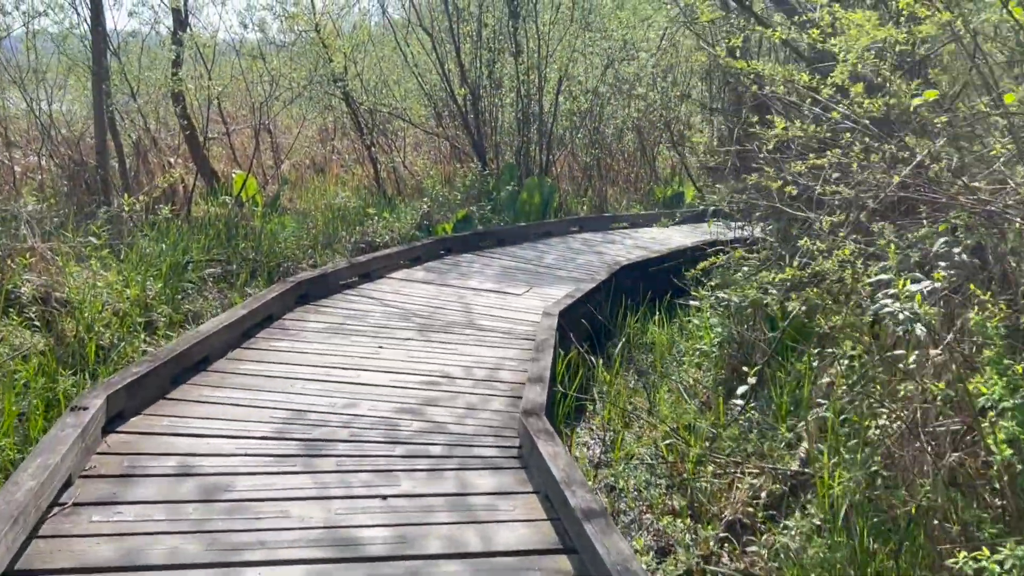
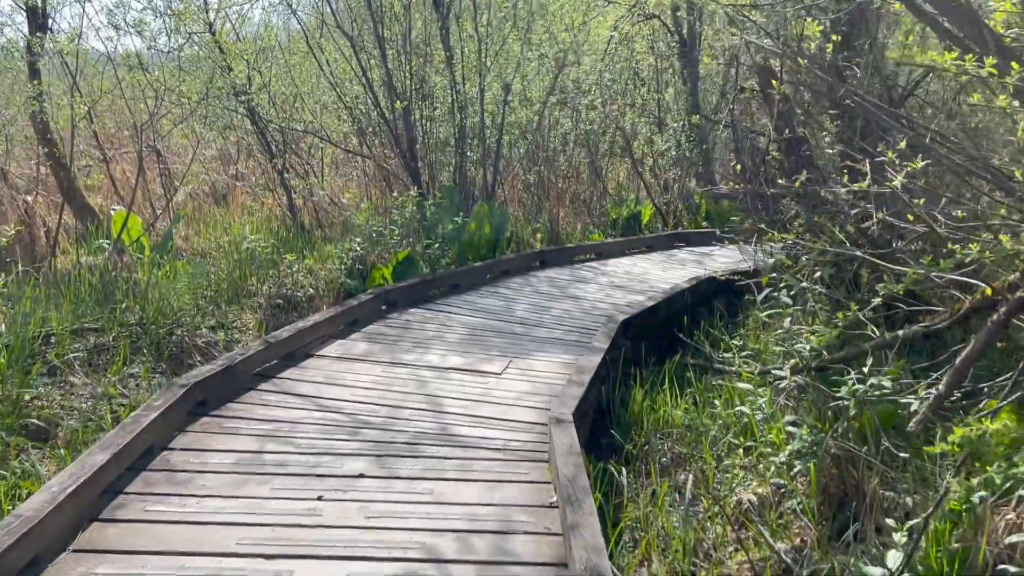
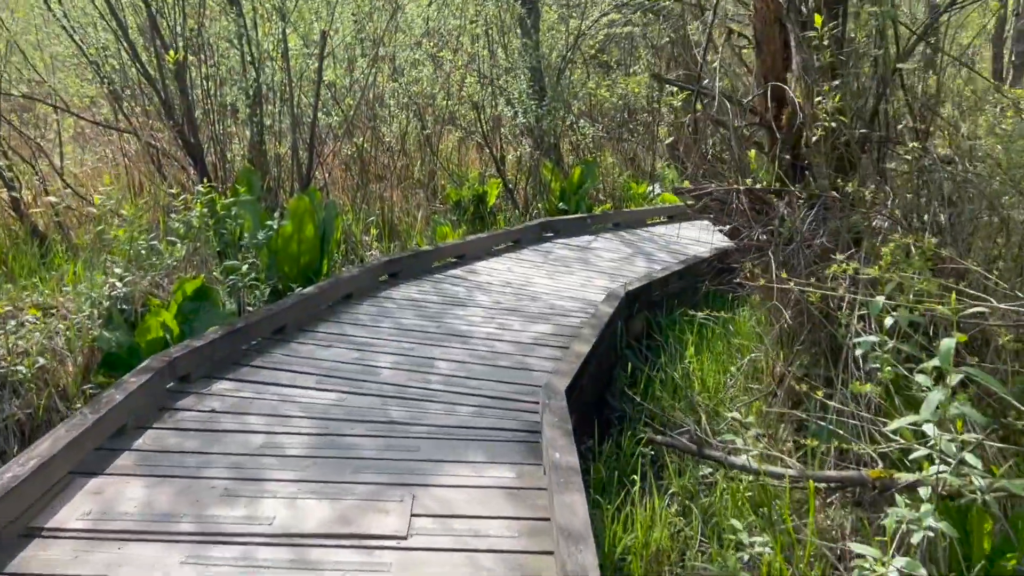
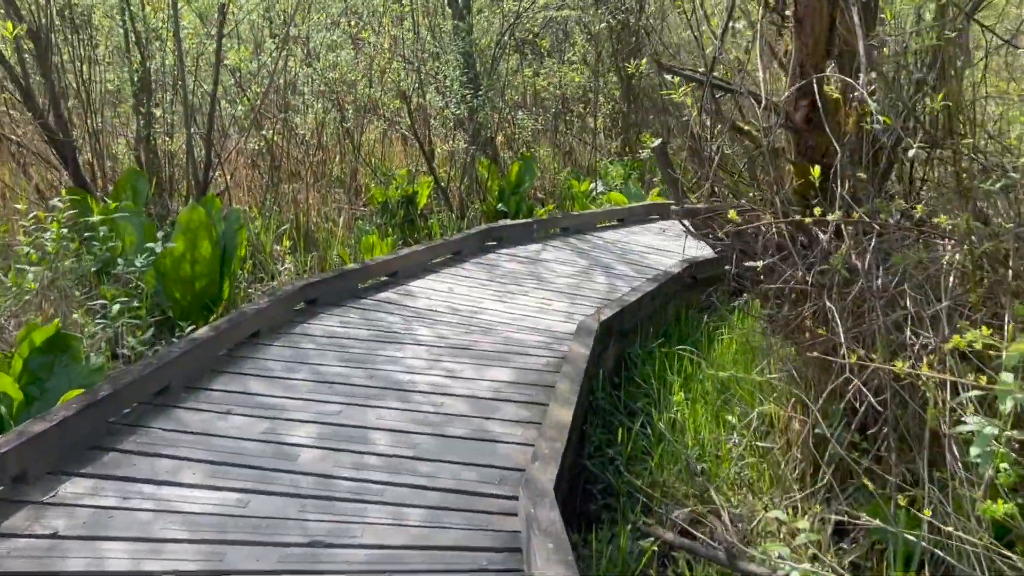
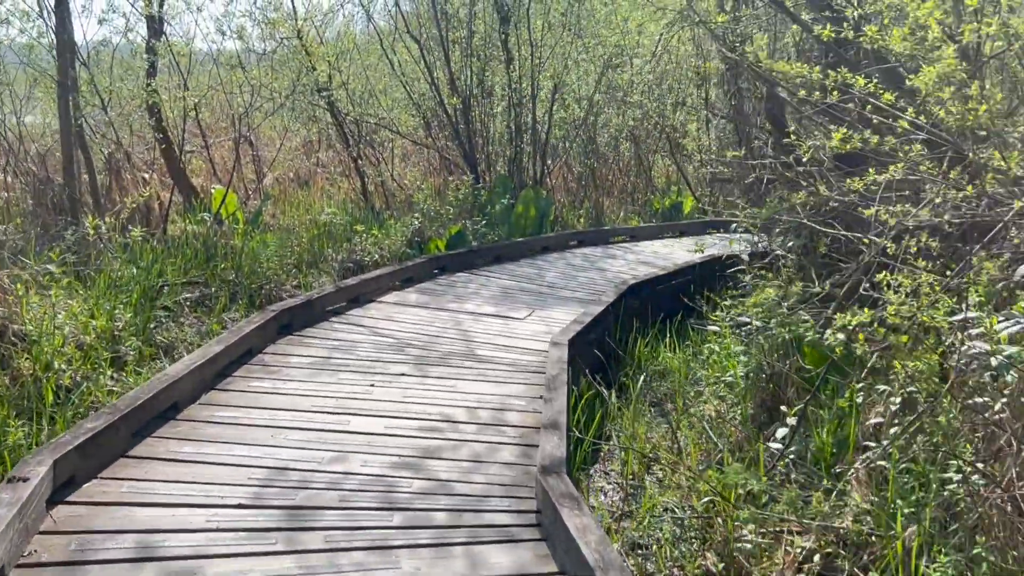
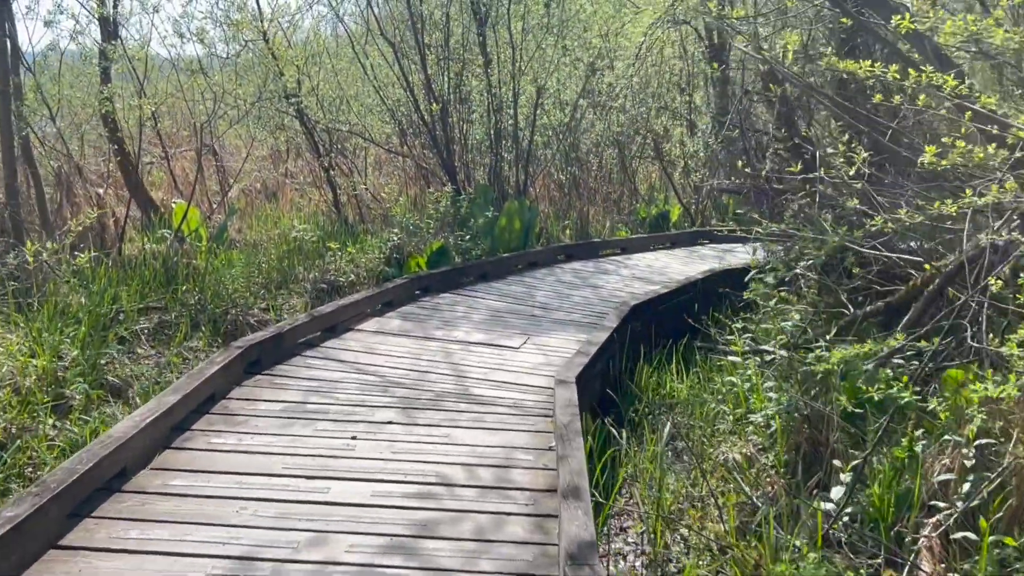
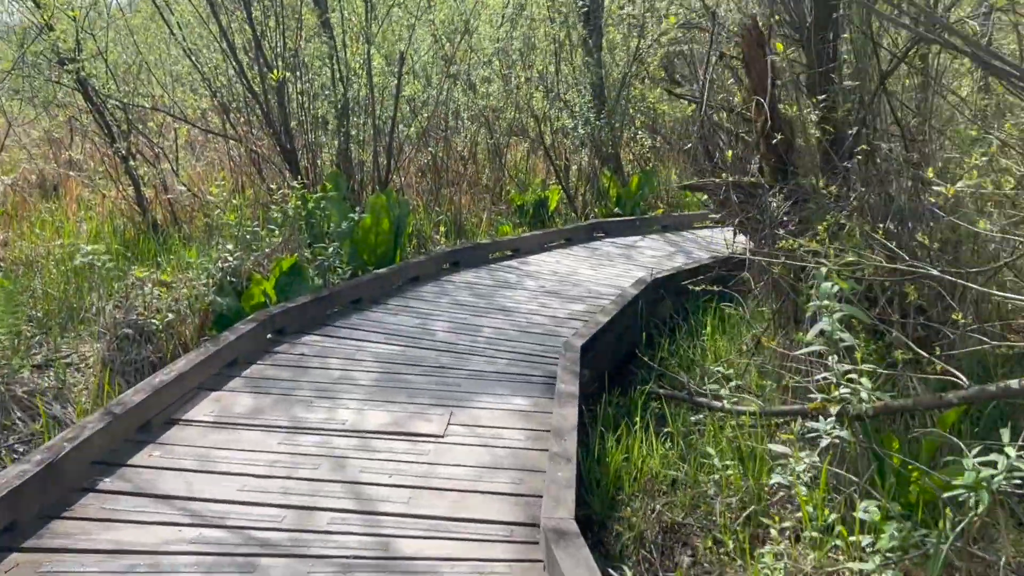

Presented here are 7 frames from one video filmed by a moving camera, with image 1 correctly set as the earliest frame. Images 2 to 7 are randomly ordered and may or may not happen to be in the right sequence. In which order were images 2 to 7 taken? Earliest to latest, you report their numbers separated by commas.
5, 6, 2, 7, 3, 4
